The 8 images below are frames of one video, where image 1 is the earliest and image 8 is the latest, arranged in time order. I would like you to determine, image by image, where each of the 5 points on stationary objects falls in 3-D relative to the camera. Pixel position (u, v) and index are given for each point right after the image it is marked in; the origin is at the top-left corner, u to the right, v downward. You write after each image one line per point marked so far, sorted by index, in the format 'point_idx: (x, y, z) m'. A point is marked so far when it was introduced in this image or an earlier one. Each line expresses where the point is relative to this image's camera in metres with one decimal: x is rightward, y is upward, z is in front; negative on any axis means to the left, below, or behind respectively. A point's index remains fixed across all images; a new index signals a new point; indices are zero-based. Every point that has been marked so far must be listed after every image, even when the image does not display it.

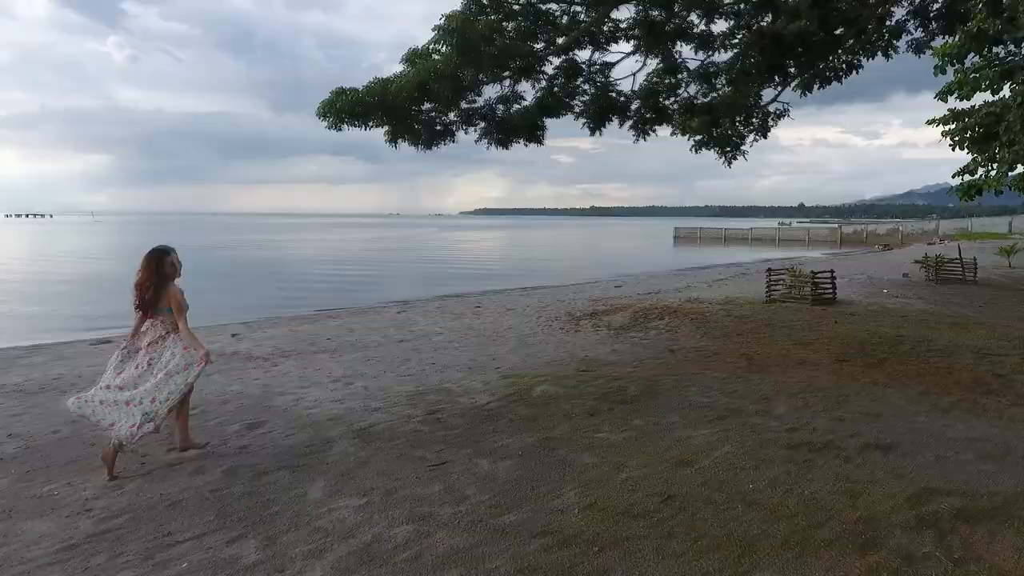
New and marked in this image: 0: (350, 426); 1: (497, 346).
0: (-1.4, -1.2, +5.8) m
1: (-0.2, -0.9, +9.7) m
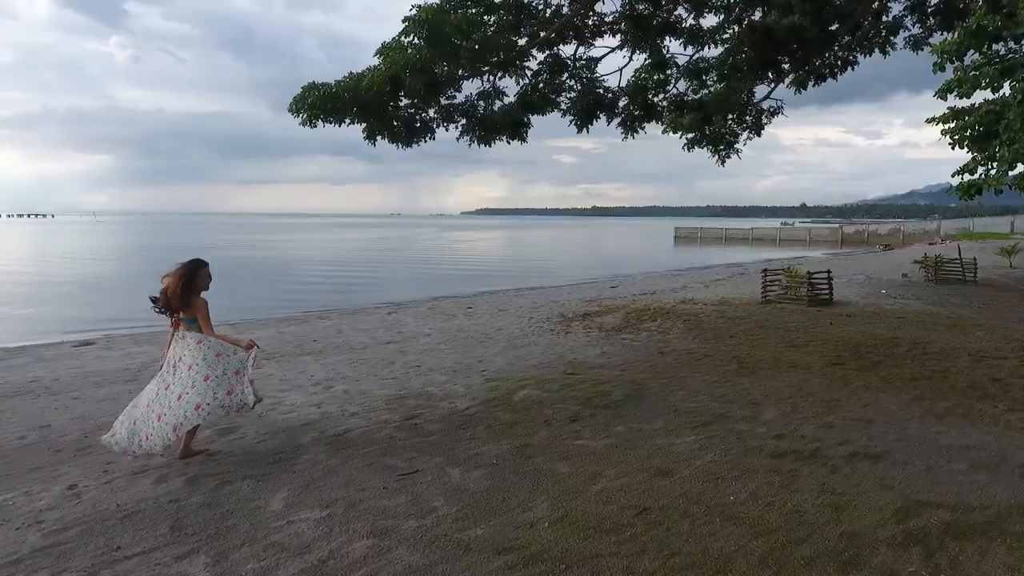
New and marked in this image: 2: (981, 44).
0: (-1.6, -1.2, +5.6) m
1: (-0.4, -0.9, +9.5) m
2: (+5.2, +2.4, +7.1) m
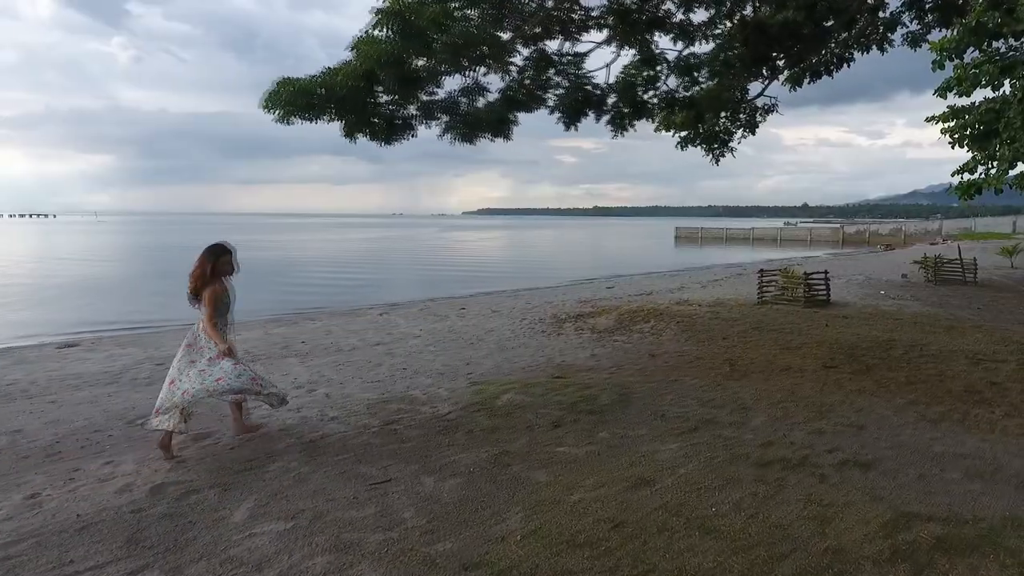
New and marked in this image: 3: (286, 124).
0: (-1.7, -1.2, +5.5) m
1: (-0.5, -0.9, +9.4) m
2: (+5.0, +2.4, +6.9) m
3: (-1.9, +1.4, +5.6) m
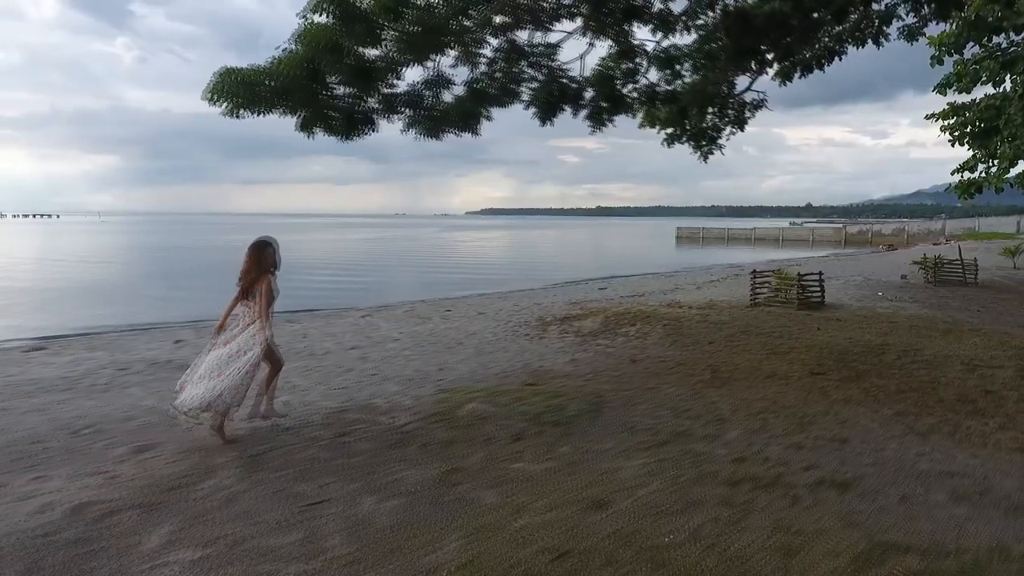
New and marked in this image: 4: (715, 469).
0: (-2.1, -1.3, +5.1) m
1: (-0.8, -0.9, +9.0) m
2: (+4.7, +2.4, +6.5) m
3: (-2.2, +1.4, +5.3) m
4: (+1.3, -1.2, +4.3) m
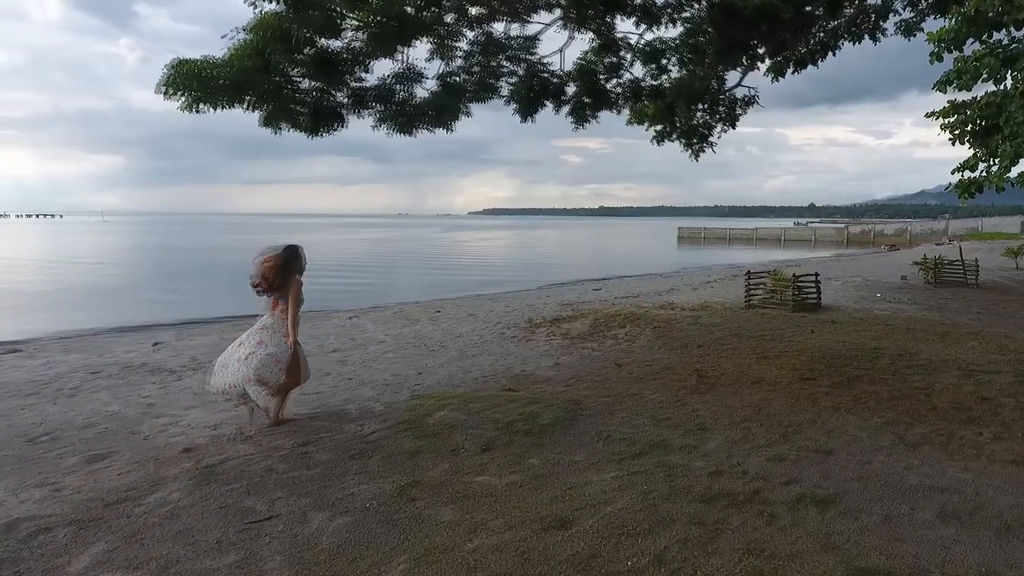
0: (-2.3, -1.3, +4.9) m
1: (-1.1, -0.9, +8.8) m
2: (+4.5, +2.4, +6.3) m
3: (-2.5, +1.4, +5.1) m
4: (+1.1, -1.2, +4.1) m
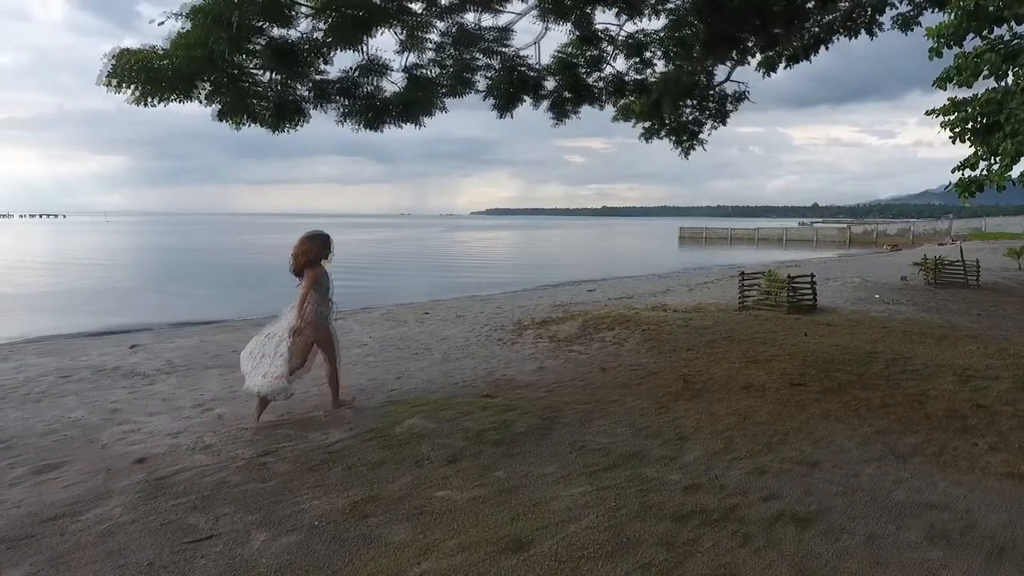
0: (-2.5, -1.3, +4.7) m
1: (-1.3, -1.0, +8.6) m
2: (+4.3, +2.4, +6.0) m
3: (-2.7, +1.3, +4.9) m
4: (+0.9, -1.2, +3.8) m
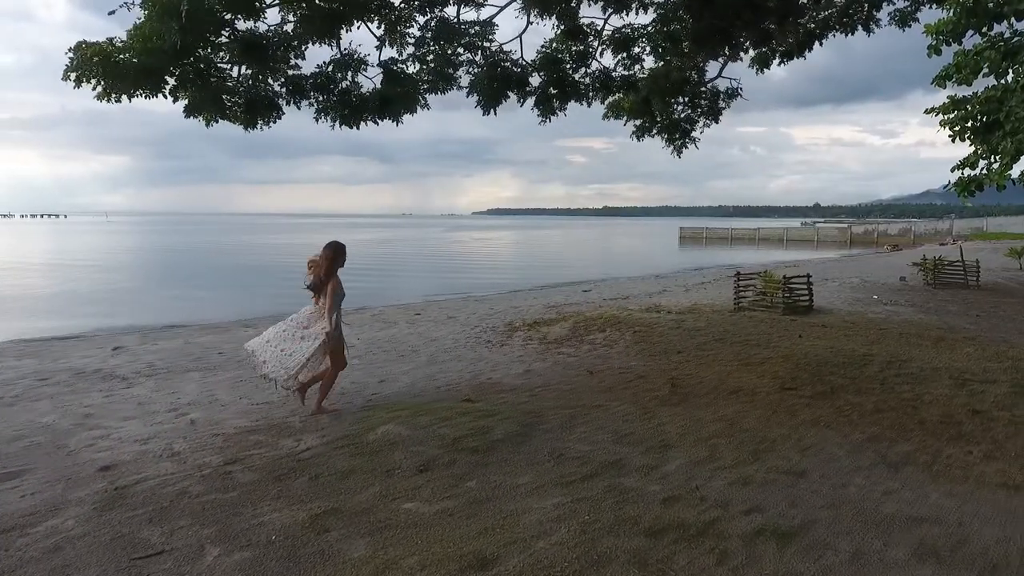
0: (-2.7, -1.3, +4.5) m
1: (-1.4, -1.0, +8.4) m
2: (+4.1, +2.3, +5.8) m
3: (-2.8, +1.3, +4.7) m
4: (+0.7, -1.2, +3.7) m
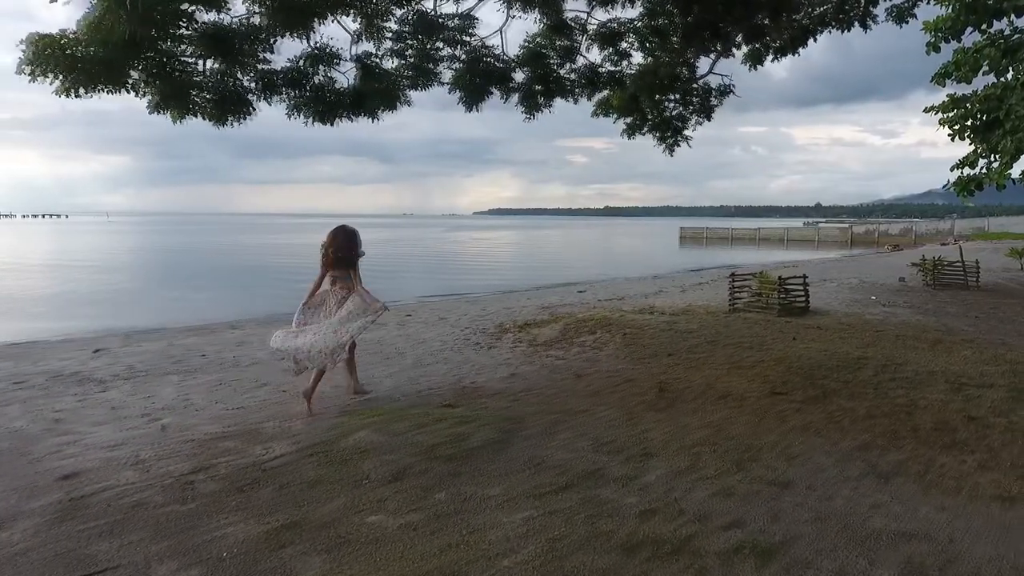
0: (-2.9, -1.3, +4.3) m
1: (-1.6, -1.0, +8.2) m
2: (+3.9, +2.3, +5.7) m
3: (-3.0, +1.3, +4.5) m
4: (+0.5, -1.3, +3.5) m
